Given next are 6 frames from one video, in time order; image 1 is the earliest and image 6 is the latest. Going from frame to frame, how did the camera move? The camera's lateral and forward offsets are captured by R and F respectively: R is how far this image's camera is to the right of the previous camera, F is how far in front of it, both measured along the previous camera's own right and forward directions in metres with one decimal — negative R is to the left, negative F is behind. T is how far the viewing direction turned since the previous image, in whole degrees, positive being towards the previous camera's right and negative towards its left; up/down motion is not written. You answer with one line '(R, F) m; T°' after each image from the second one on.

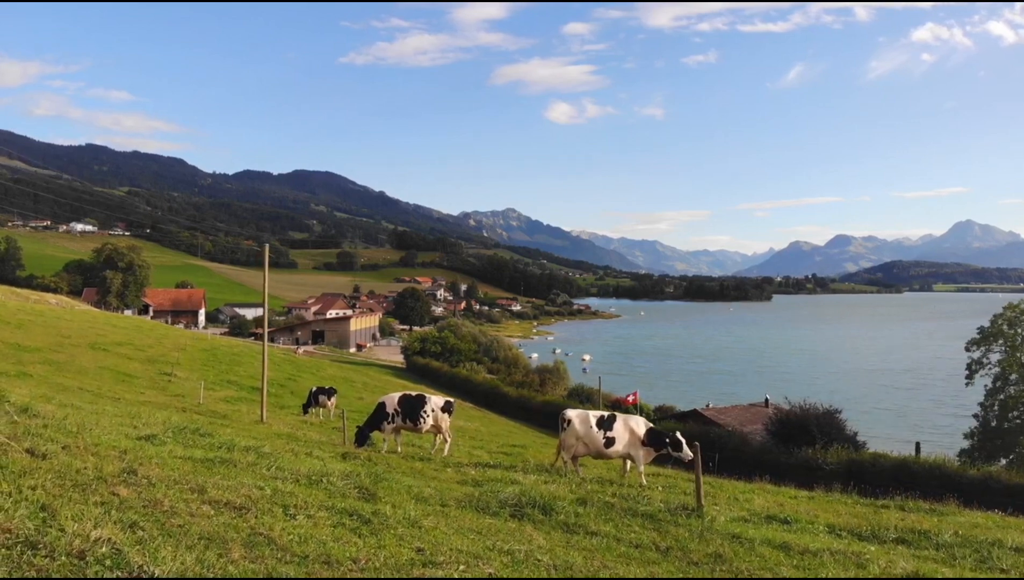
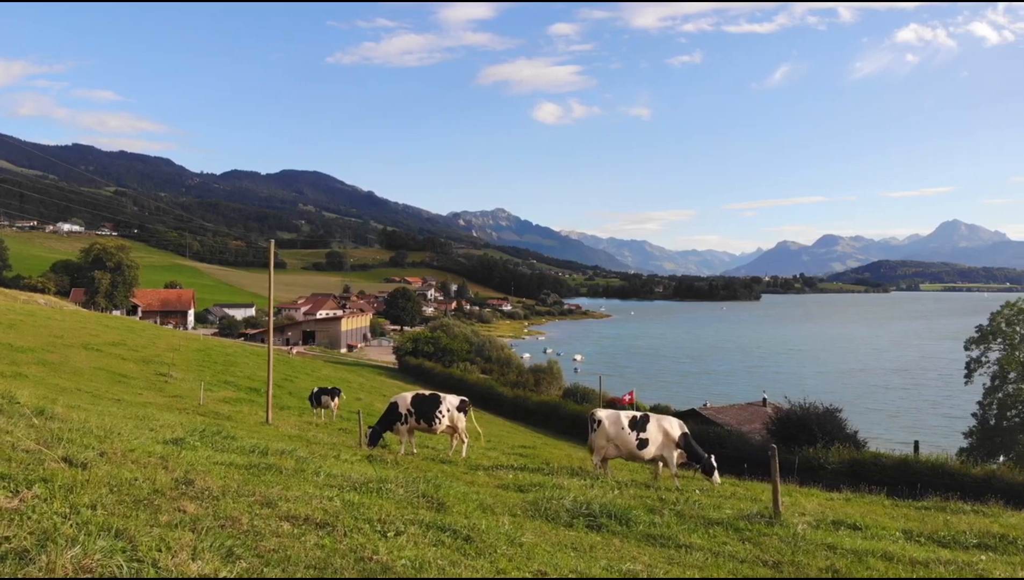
(-0.9, +0.7) m; +1°
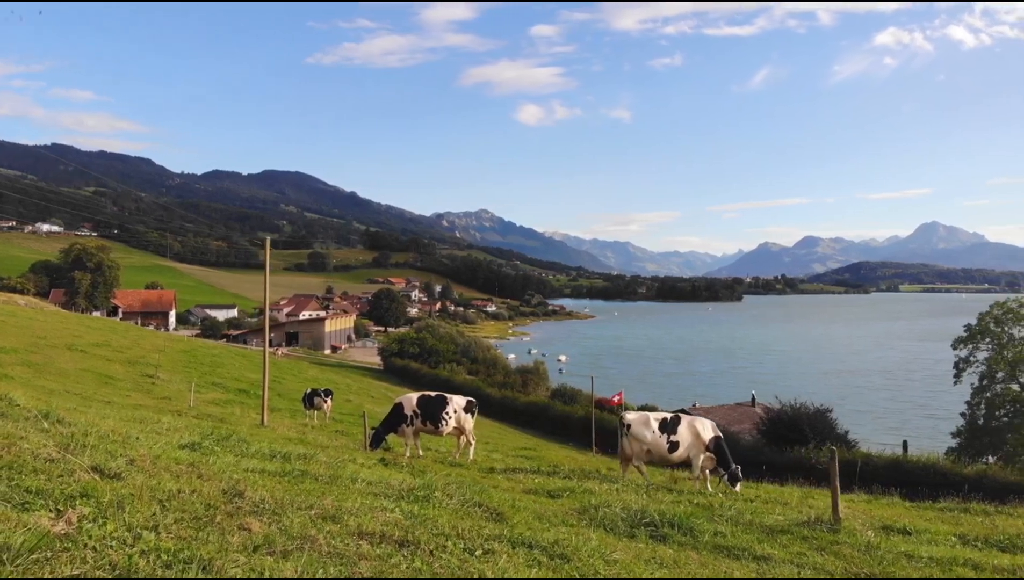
(-0.7, +0.5) m; +1°
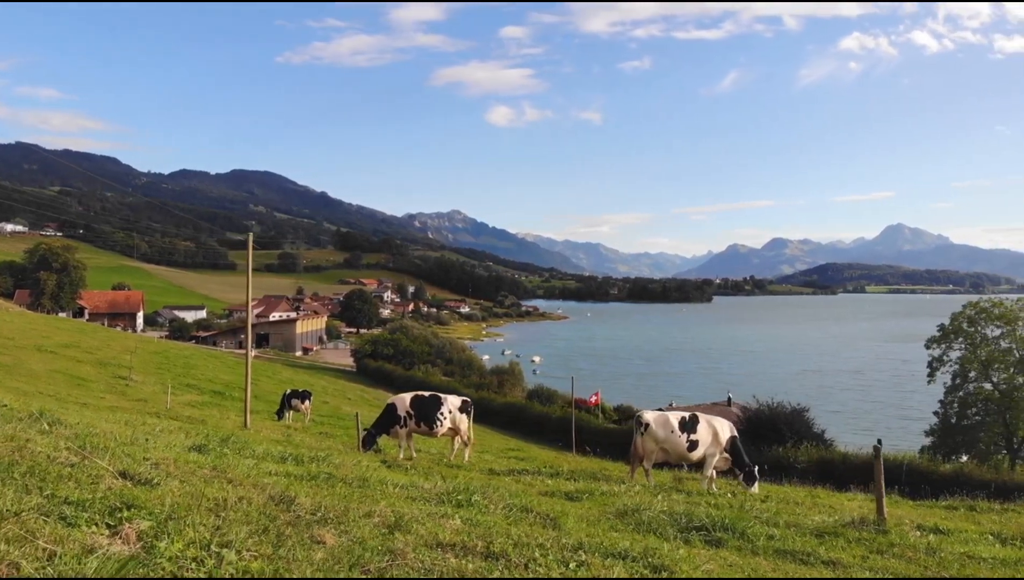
(-0.6, +0.4) m; +2°
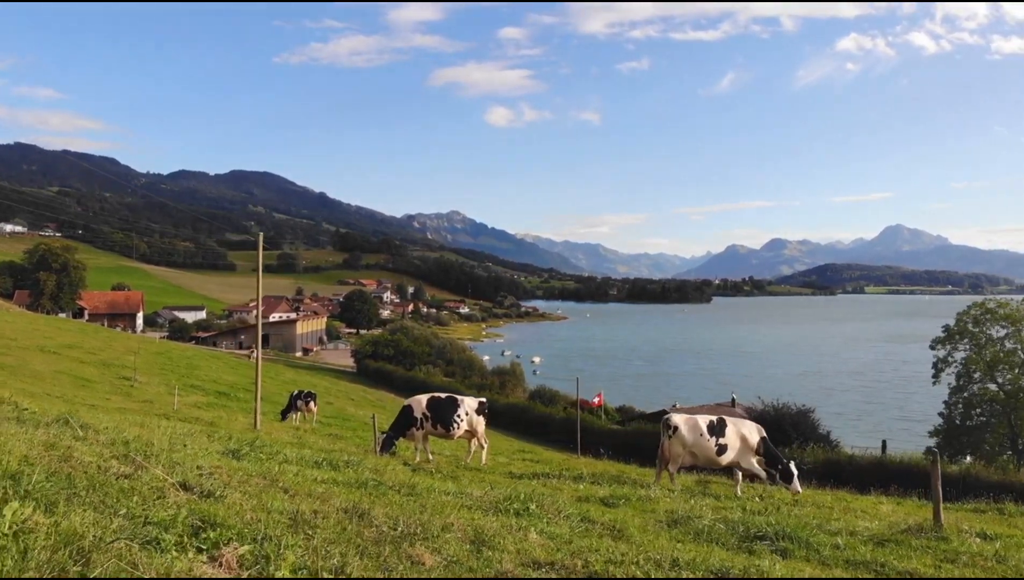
(-0.5, +0.2) m; 0°
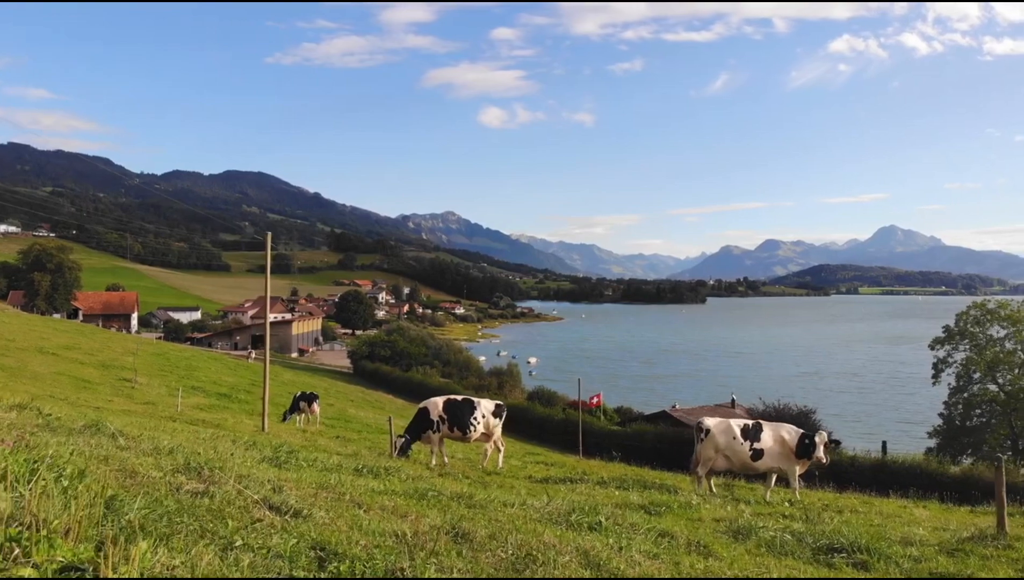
(-0.6, +0.2) m; 0°
